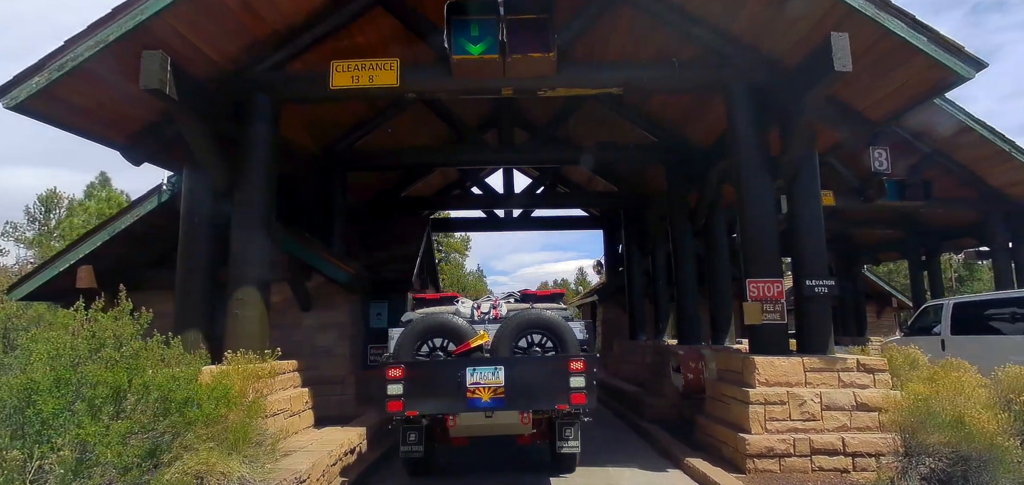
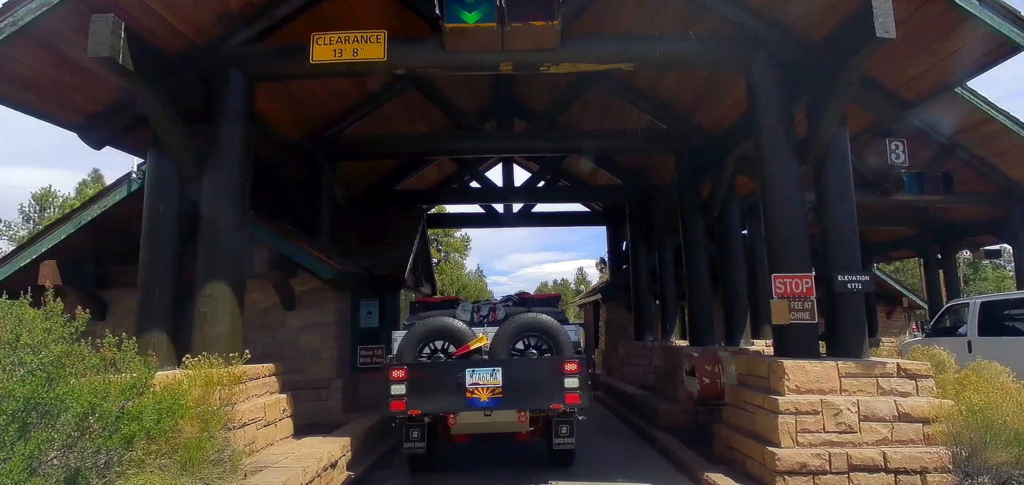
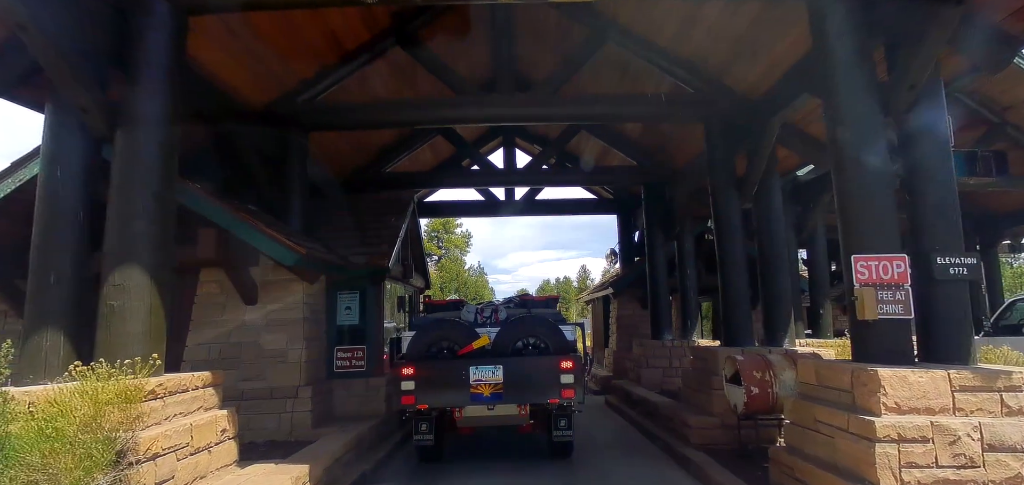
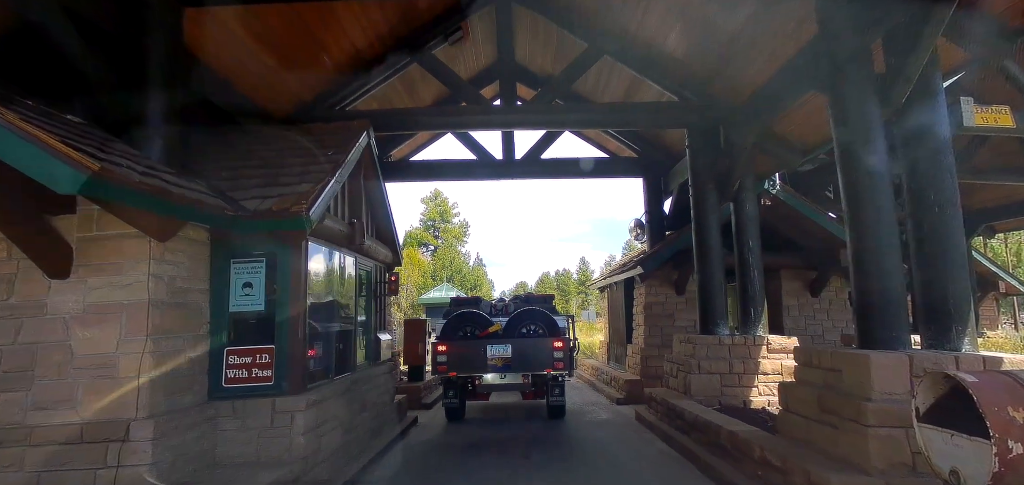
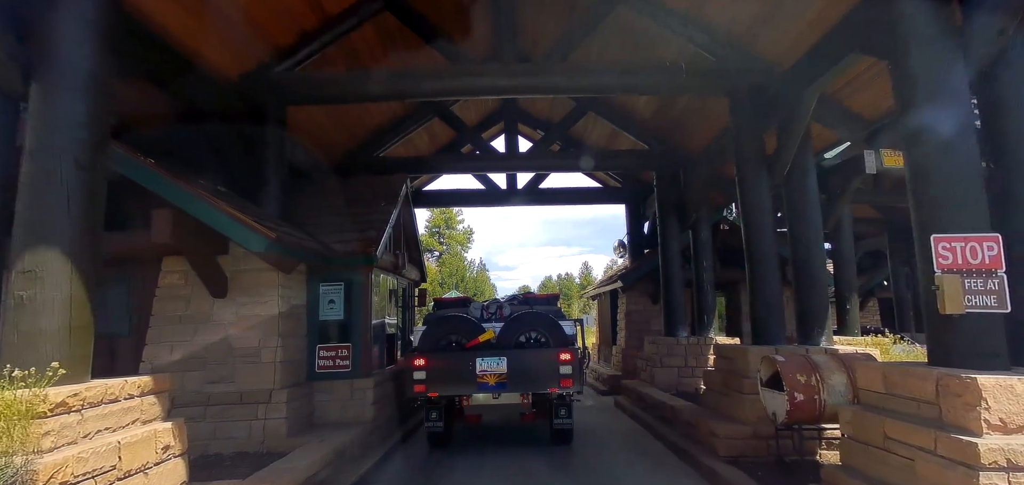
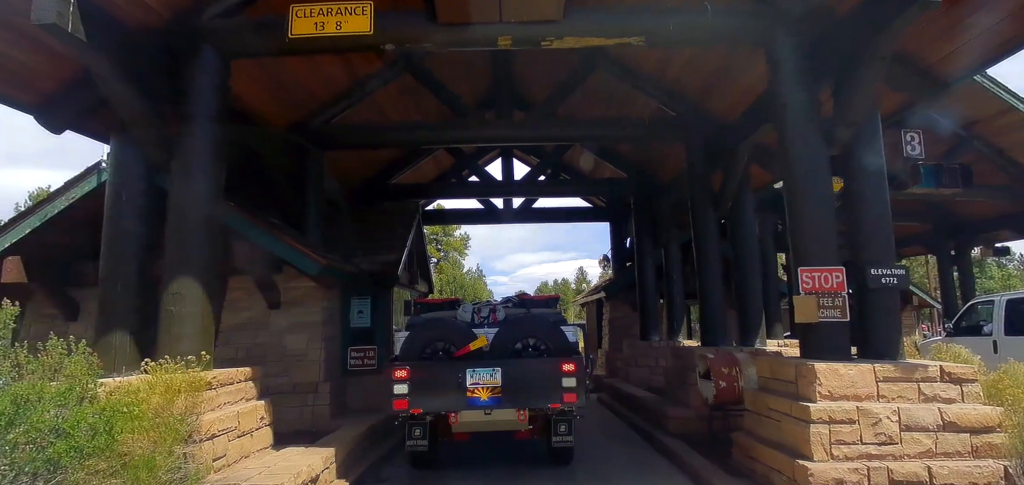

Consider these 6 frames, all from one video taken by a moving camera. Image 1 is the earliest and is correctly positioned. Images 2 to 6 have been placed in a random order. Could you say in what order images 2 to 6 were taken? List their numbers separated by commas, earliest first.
2, 6, 3, 5, 4
